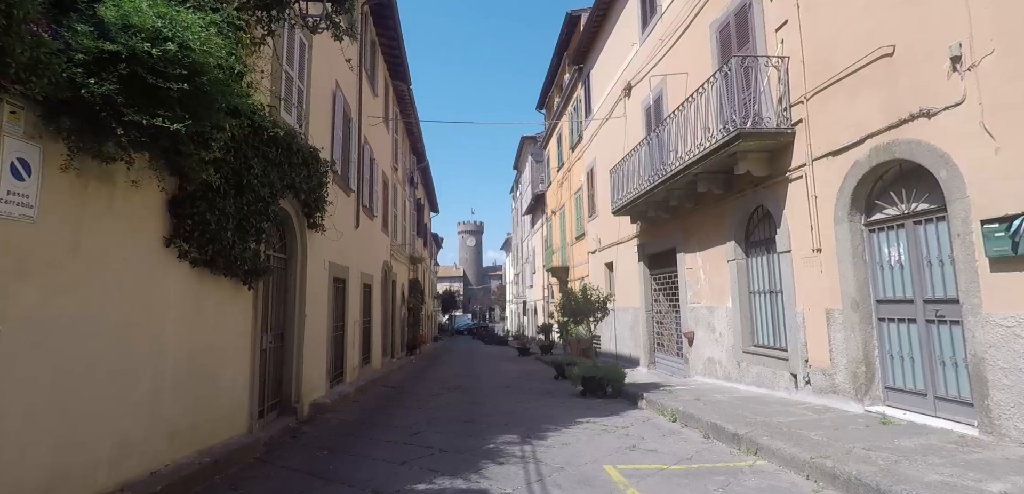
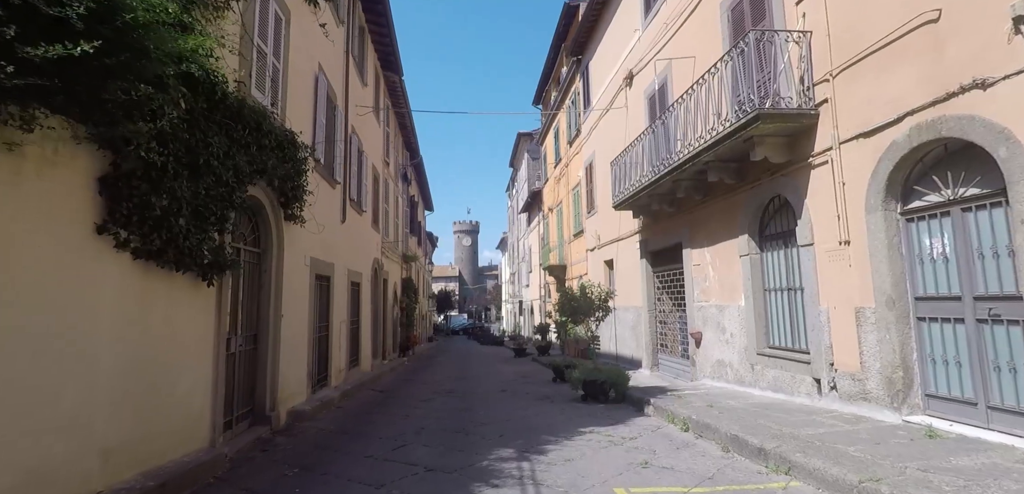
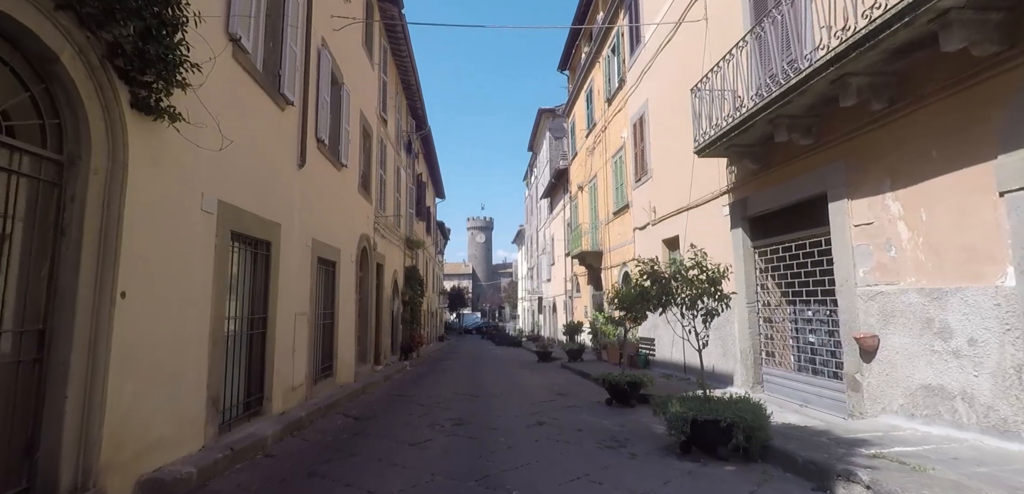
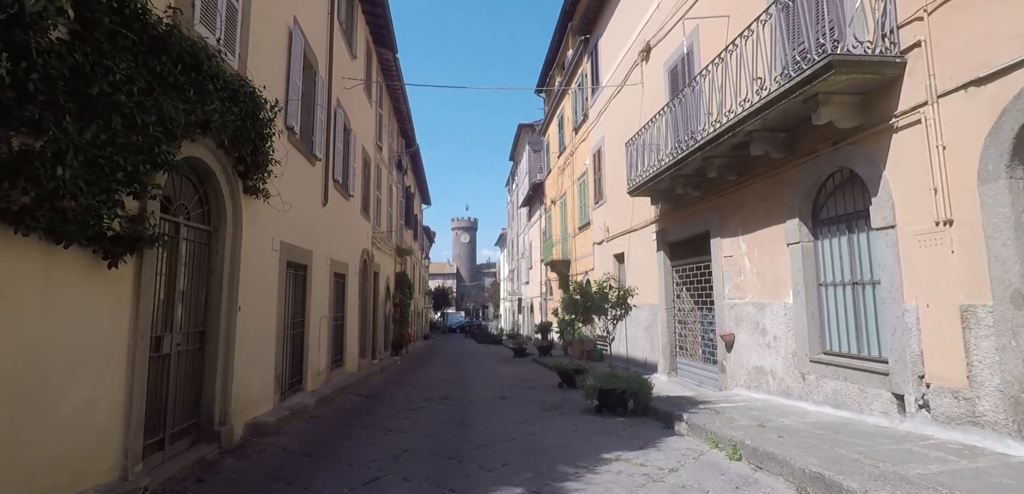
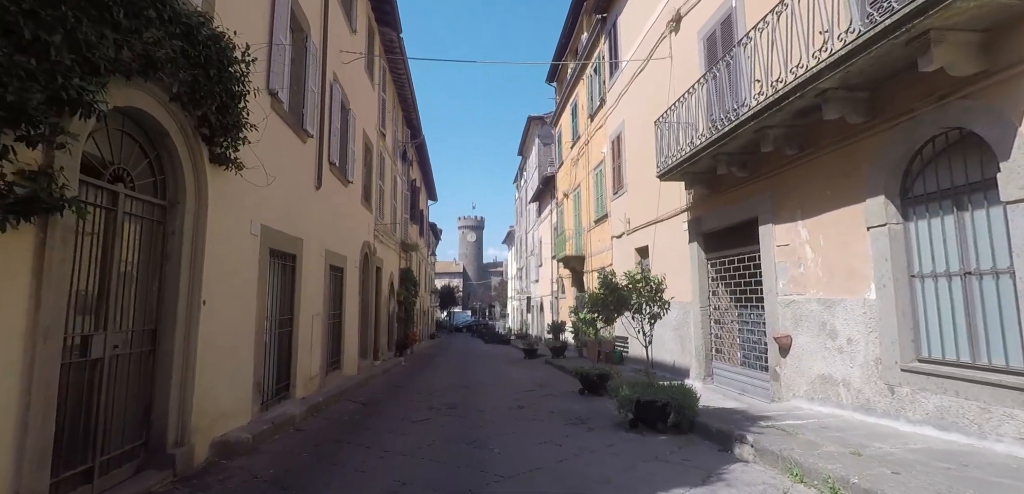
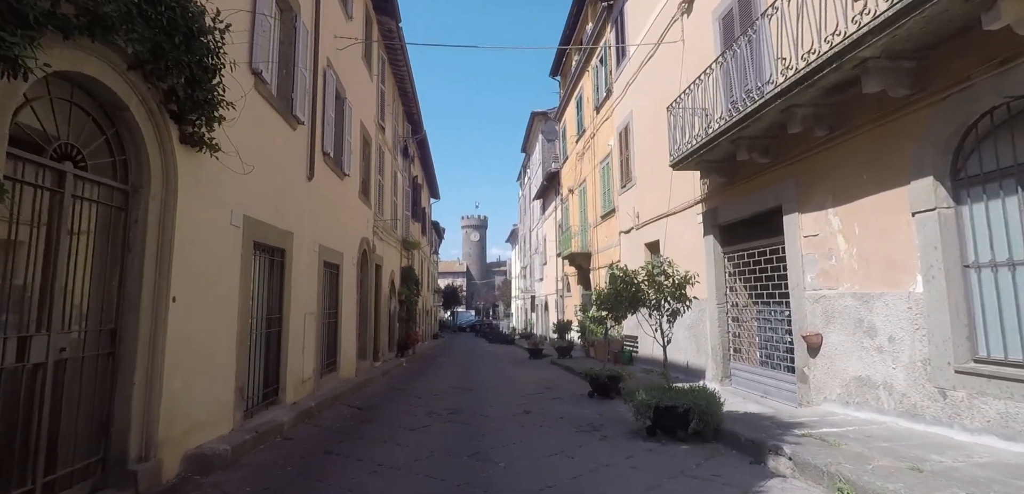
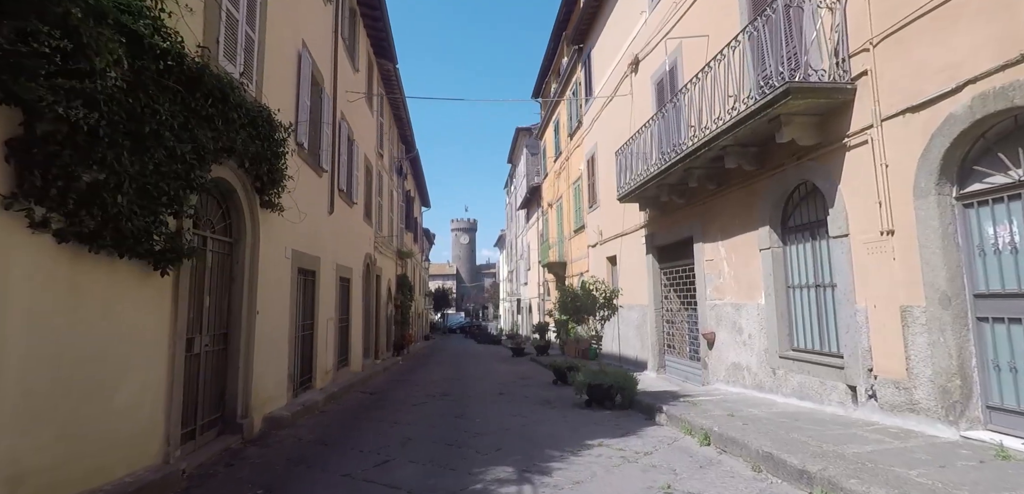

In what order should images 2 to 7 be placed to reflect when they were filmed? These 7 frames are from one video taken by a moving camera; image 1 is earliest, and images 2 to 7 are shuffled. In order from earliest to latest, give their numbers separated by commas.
2, 7, 4, 5, 6, 3
